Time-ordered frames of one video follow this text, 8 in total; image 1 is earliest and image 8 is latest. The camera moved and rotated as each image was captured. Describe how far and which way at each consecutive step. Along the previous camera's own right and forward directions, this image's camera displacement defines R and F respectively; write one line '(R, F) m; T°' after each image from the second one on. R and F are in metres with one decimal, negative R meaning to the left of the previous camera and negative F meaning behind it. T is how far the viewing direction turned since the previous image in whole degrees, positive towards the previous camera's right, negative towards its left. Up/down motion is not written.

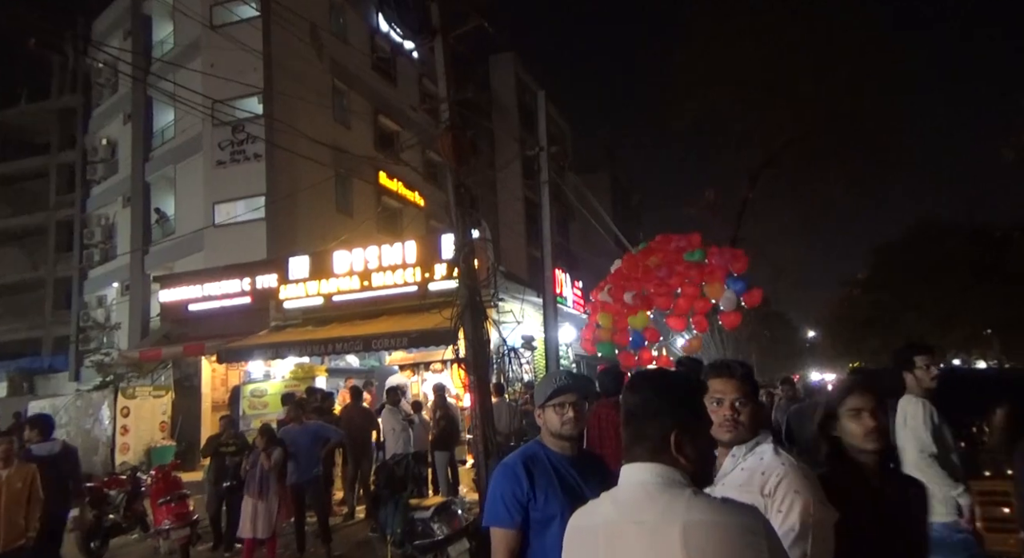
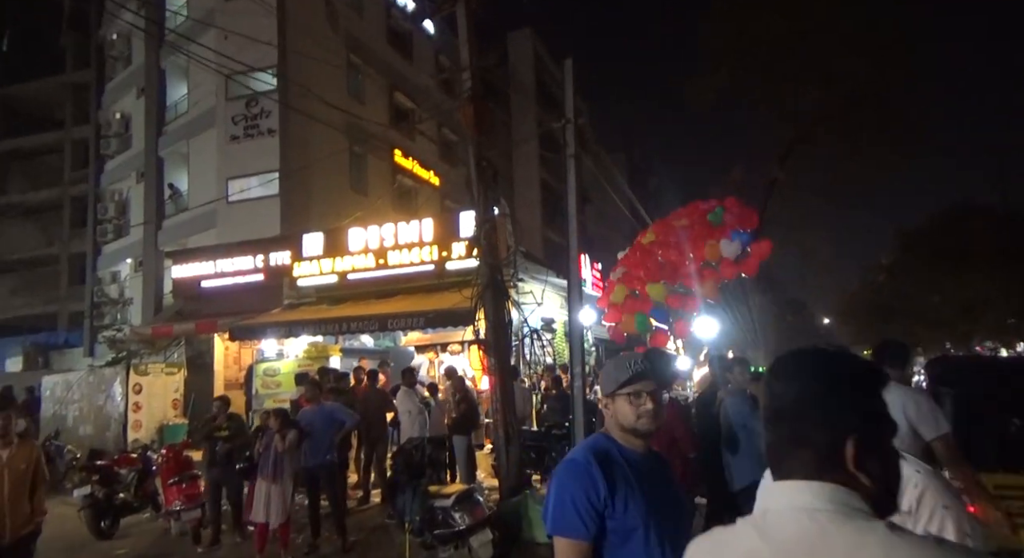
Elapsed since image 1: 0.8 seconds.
(-0.2, +0.4) m; -1°
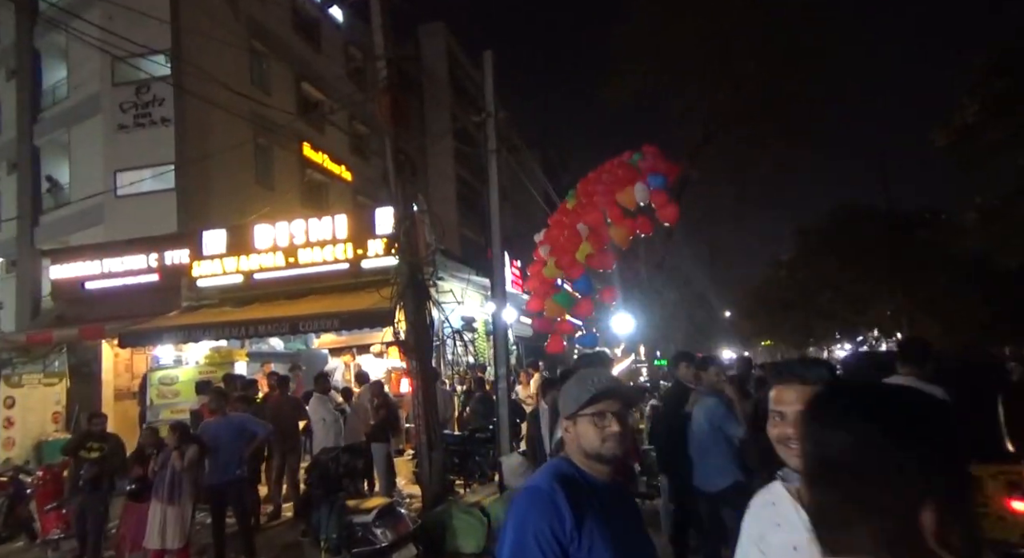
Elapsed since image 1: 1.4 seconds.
(-0.2, +0.5) m; +7°
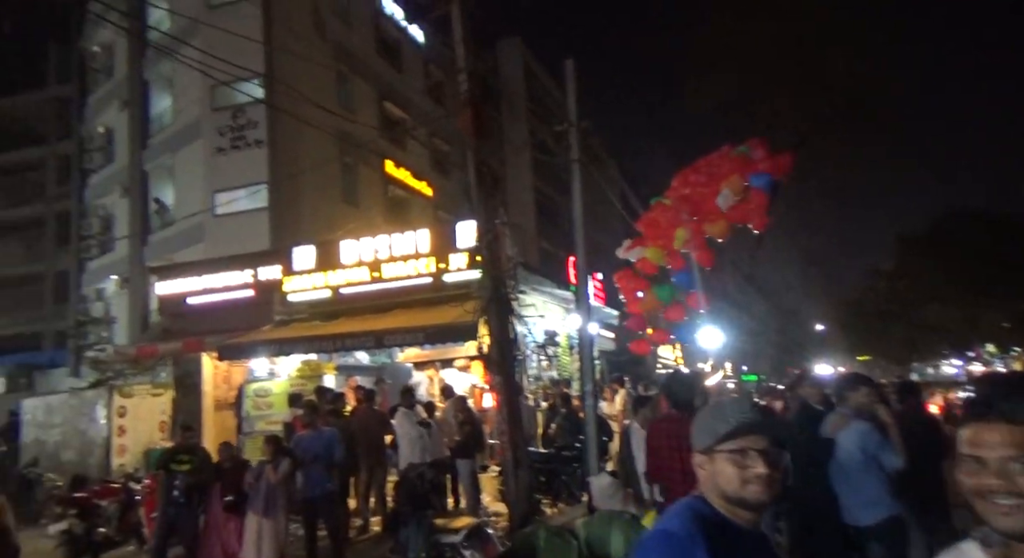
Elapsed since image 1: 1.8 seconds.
(0.0, +0.1) m; -6°
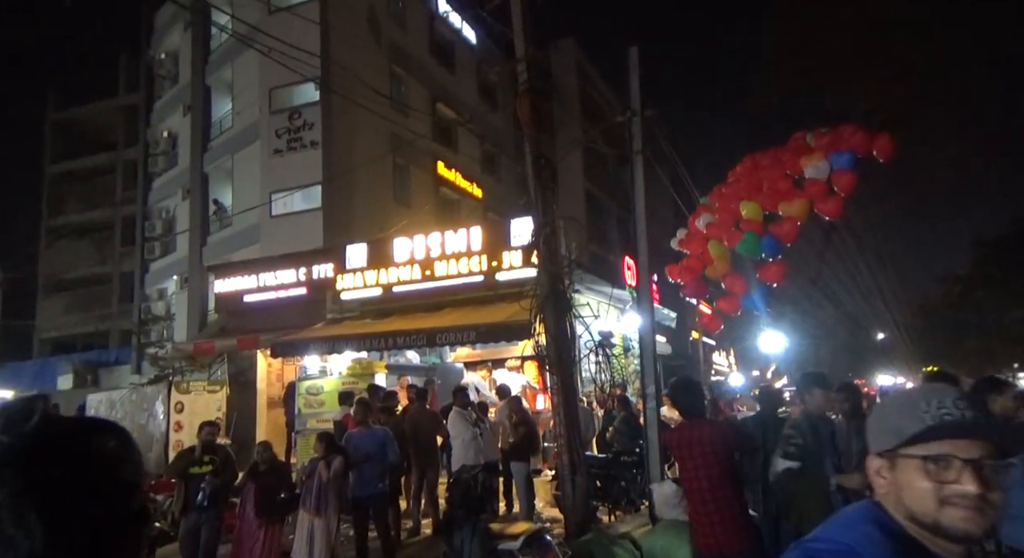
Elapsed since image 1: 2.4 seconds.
(-0.1, +0.3) m; -4°
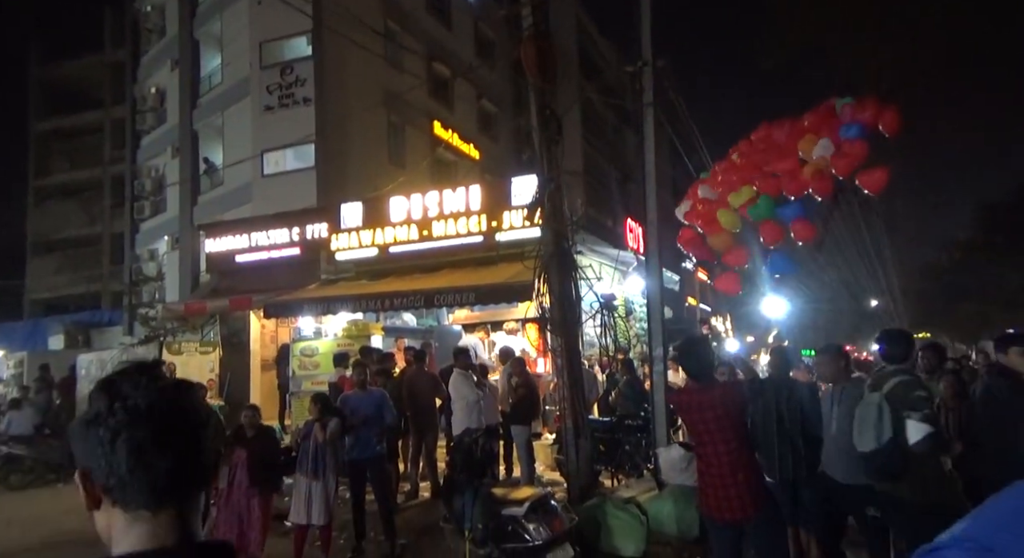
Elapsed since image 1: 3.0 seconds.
(-0.1, +0.3) m; +1°
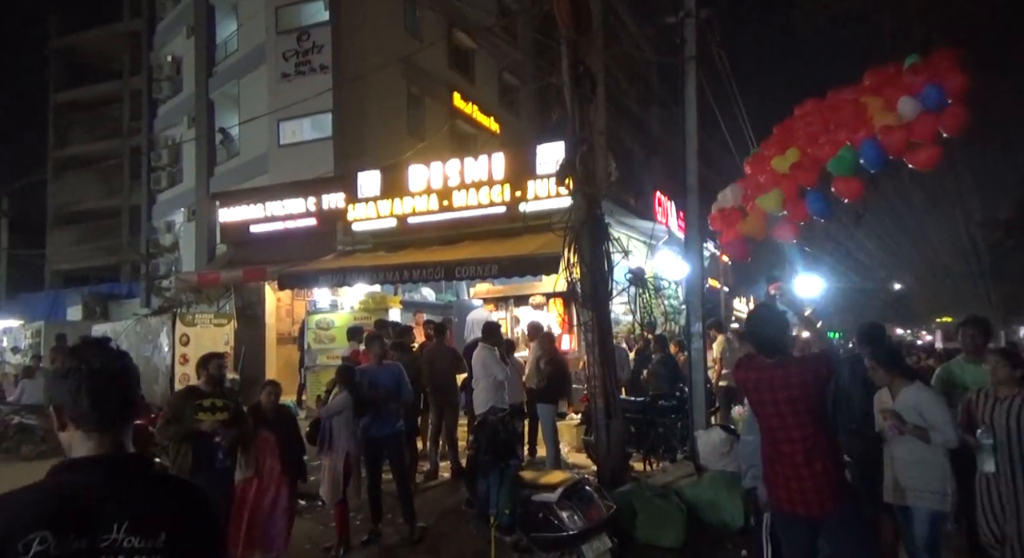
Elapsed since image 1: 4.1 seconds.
(-0.1, +0.5) m; -1°
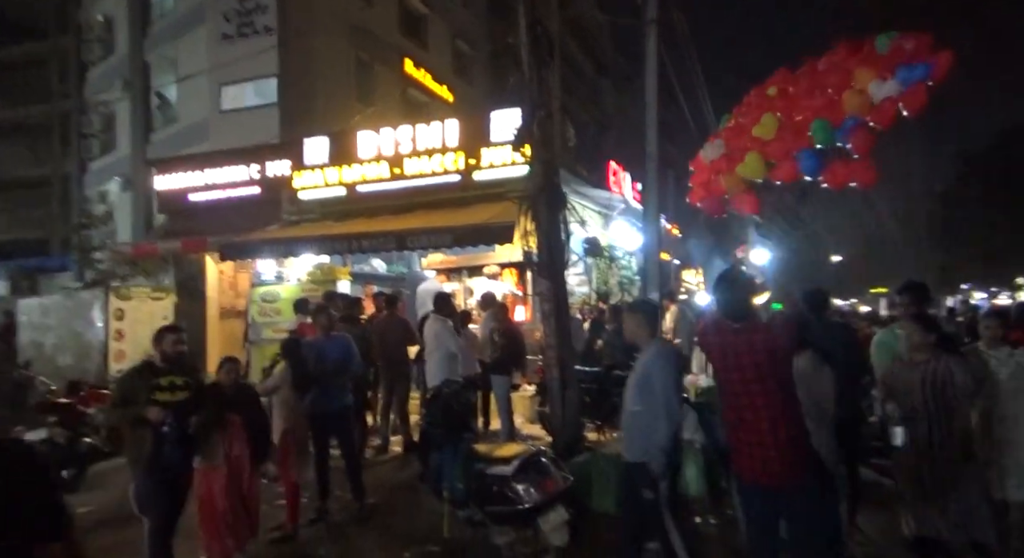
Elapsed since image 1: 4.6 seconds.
(0.0, +0.3) m; +4°
